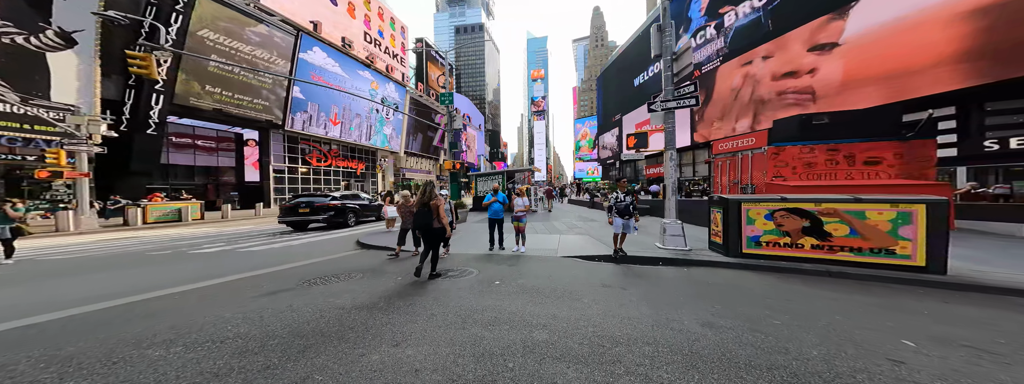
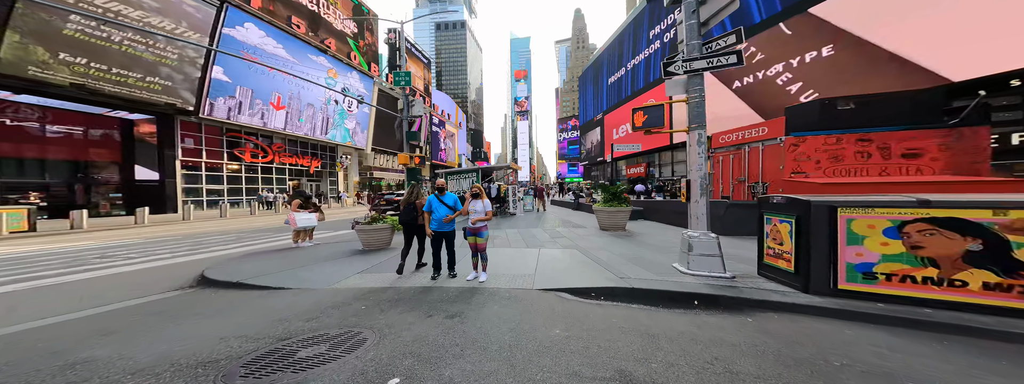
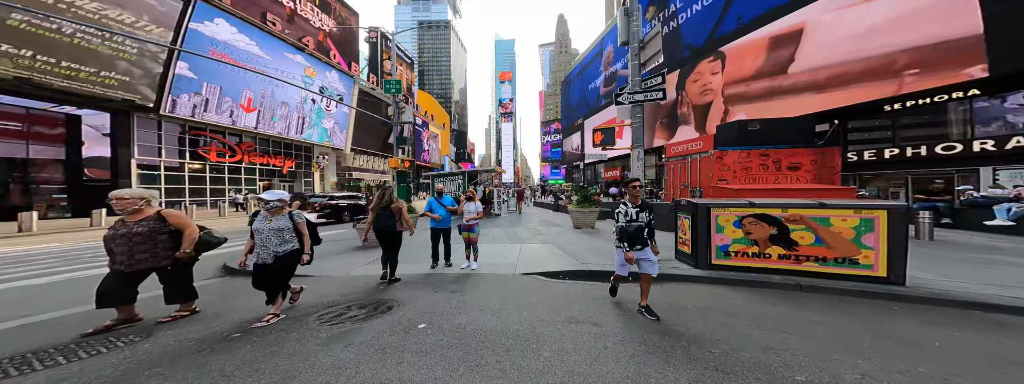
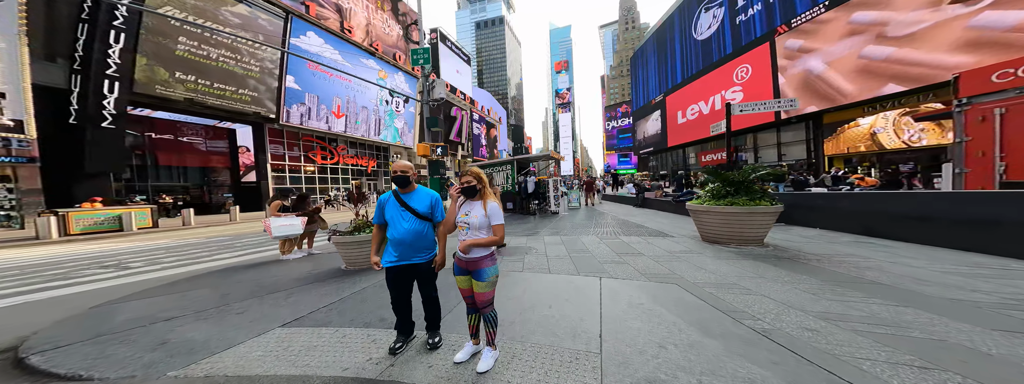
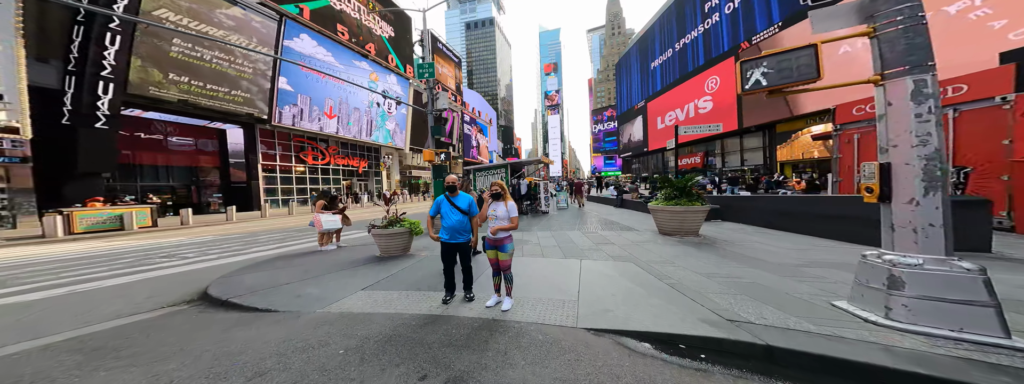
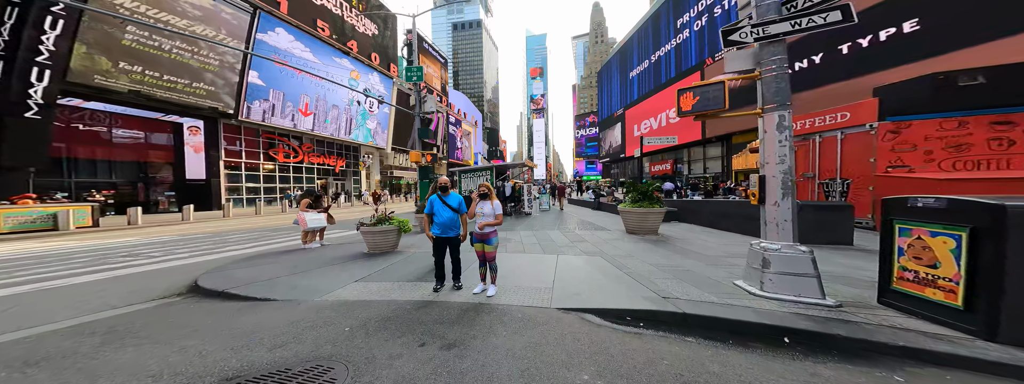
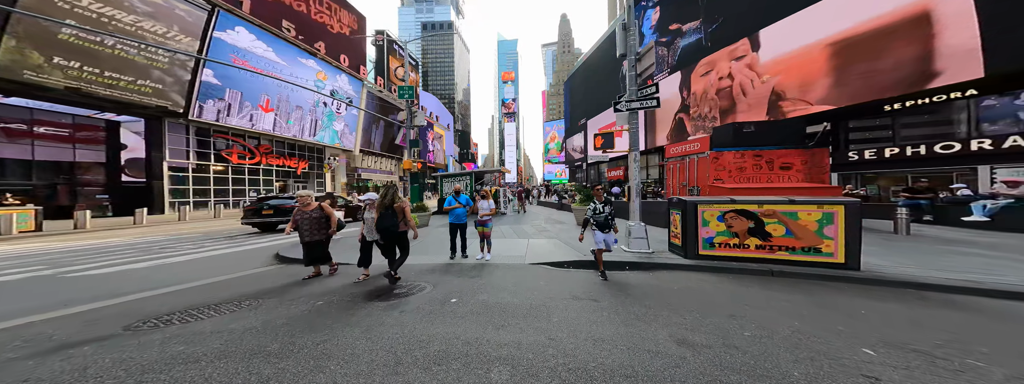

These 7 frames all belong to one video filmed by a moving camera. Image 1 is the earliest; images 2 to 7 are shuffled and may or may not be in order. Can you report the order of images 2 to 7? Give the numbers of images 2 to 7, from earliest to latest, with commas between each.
7, 3, 2, 6, 5, 4
